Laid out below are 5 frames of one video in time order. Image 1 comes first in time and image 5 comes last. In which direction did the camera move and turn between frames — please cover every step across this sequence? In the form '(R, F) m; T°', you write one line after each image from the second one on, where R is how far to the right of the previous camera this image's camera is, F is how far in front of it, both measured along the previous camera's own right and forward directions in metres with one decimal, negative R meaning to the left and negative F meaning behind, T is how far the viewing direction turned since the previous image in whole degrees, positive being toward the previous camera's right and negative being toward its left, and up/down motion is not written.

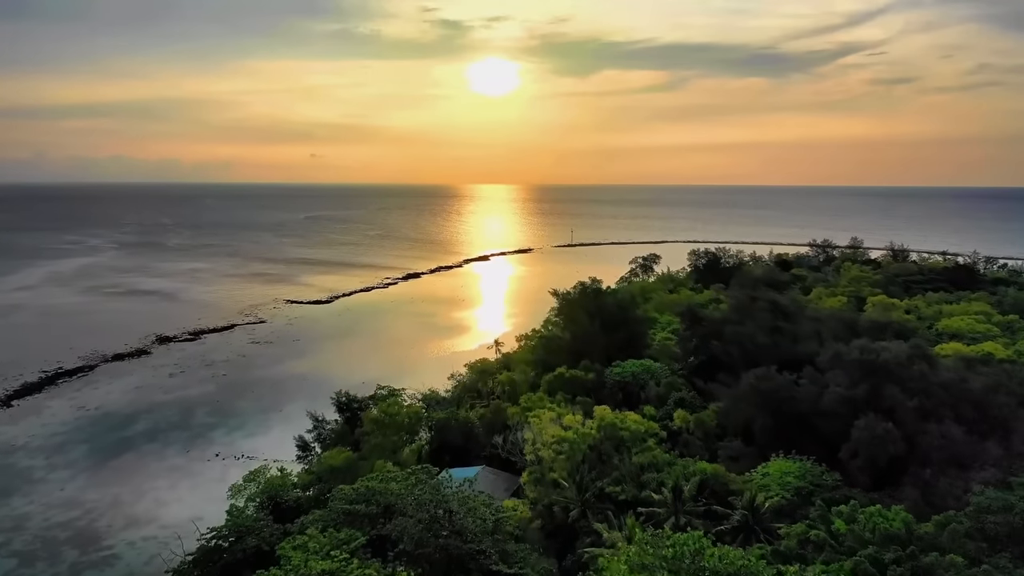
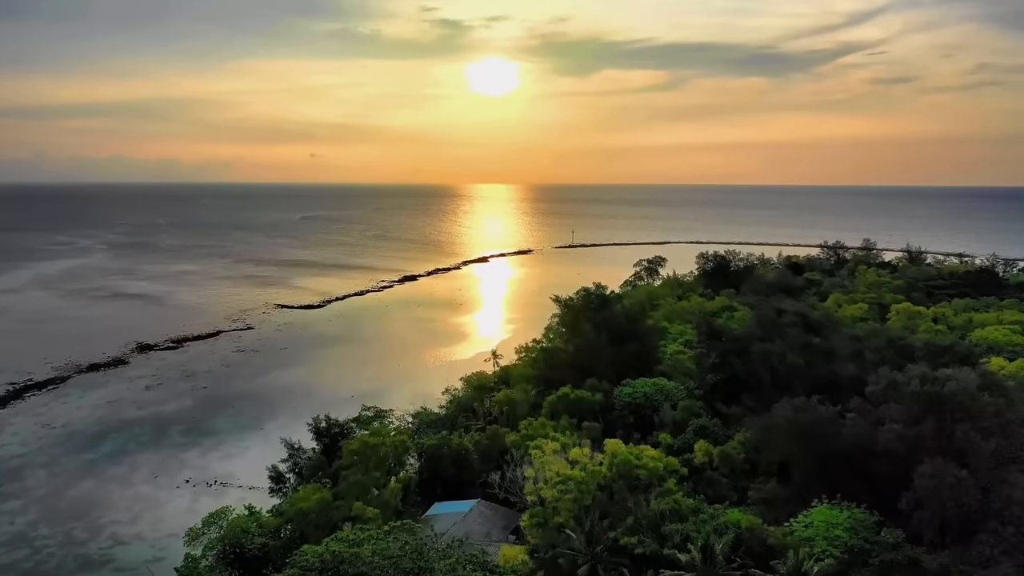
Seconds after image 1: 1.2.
(0.0, +2.0) m; 0°
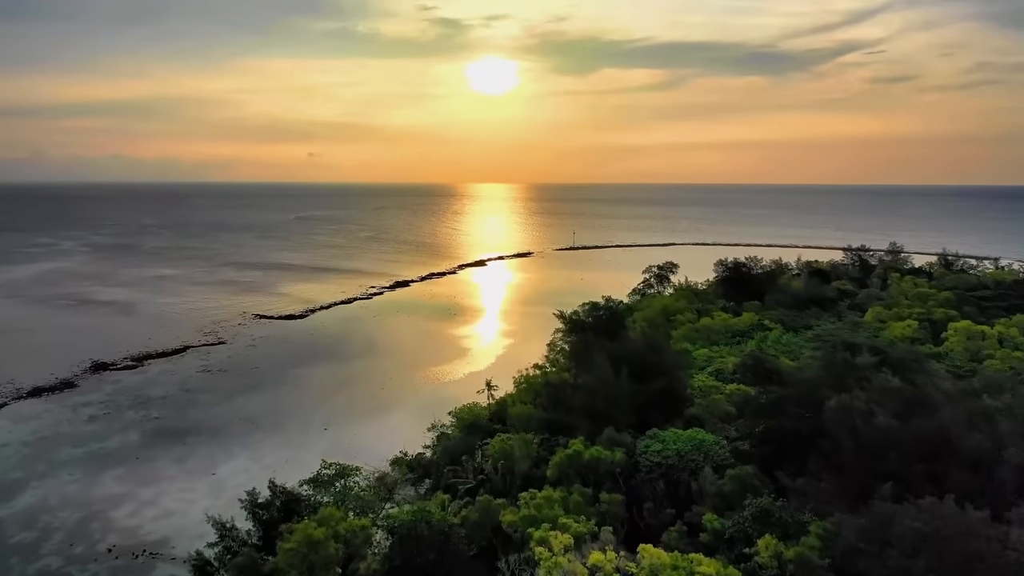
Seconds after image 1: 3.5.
(0.0, +3.8) m; 0°
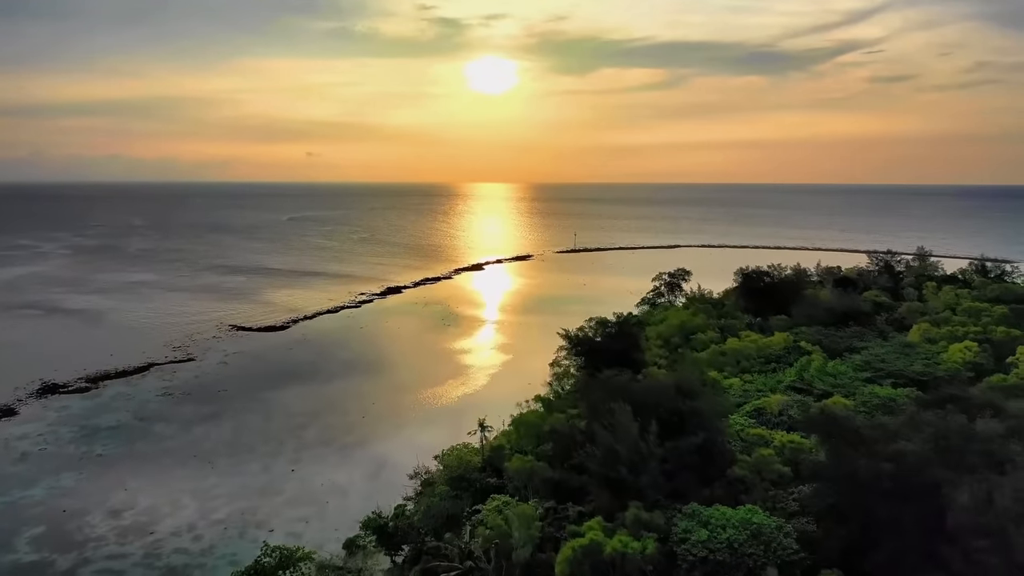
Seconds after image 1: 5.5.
(0.0, +3.4) m; 0°
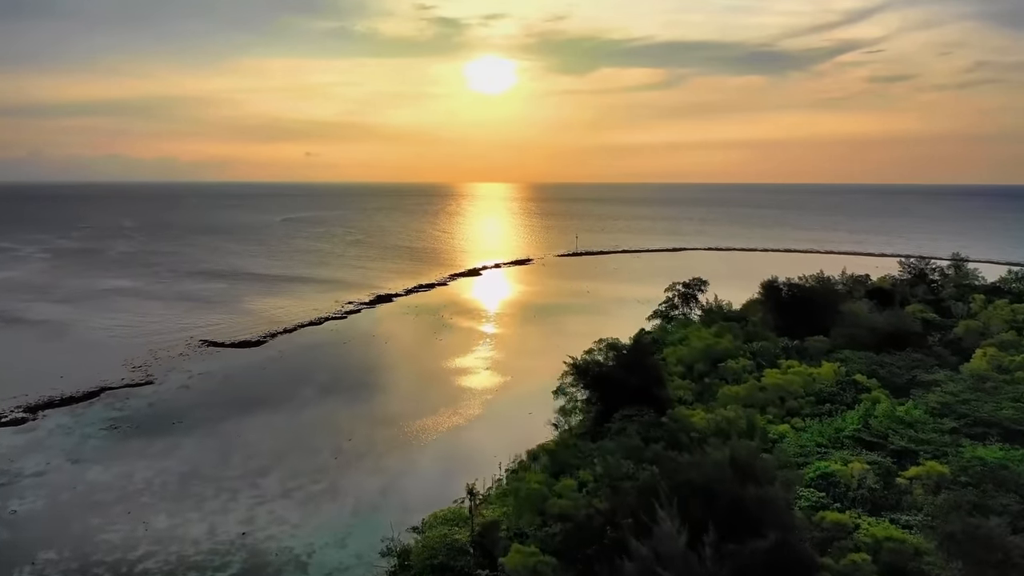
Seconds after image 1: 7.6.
(+0.1, +3.7) m; 0°
